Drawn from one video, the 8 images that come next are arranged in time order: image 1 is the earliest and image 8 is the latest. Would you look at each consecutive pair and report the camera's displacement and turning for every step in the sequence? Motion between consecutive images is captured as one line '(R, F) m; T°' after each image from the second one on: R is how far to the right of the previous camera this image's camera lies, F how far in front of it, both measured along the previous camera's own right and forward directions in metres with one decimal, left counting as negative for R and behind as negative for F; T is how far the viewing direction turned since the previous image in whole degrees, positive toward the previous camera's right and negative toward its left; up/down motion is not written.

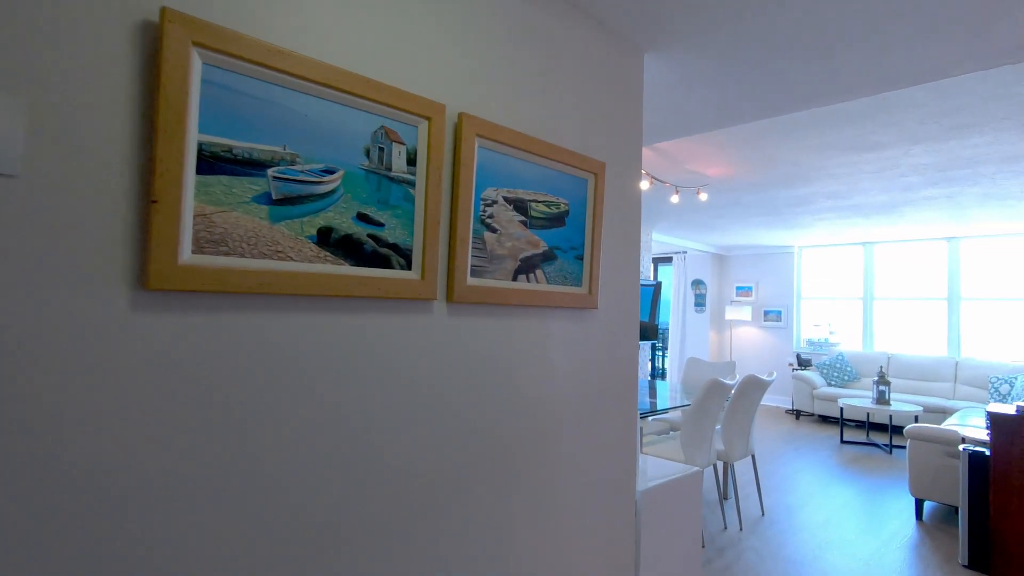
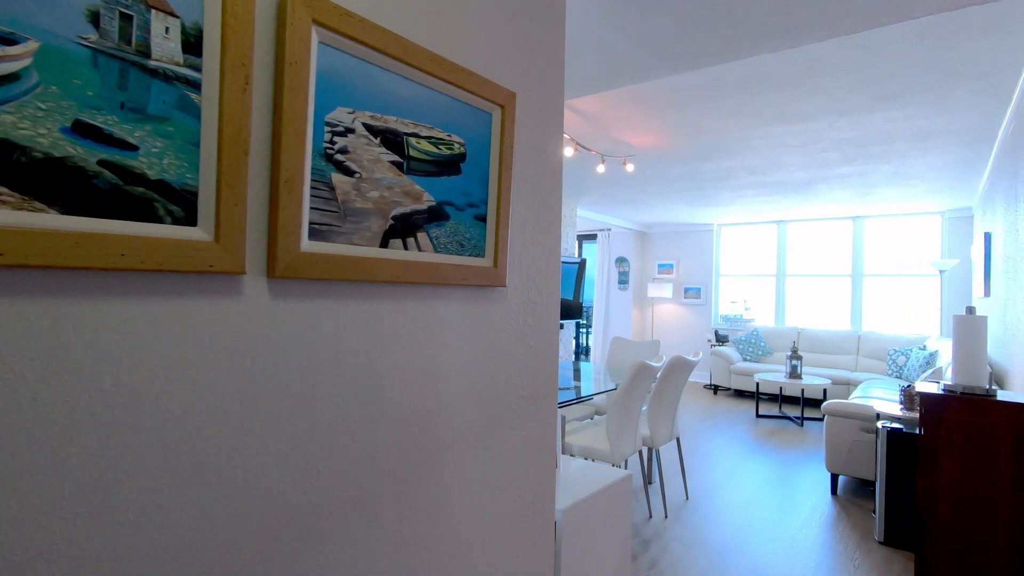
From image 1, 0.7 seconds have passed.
(+0.1, +0.3) m; +8°
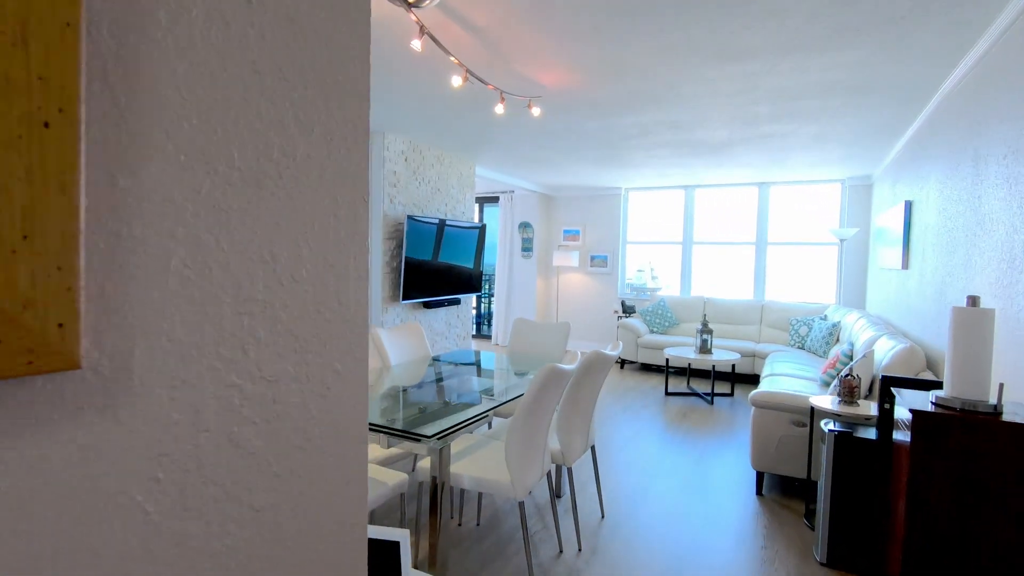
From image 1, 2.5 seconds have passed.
(+0.2, +0.8) m; +10°
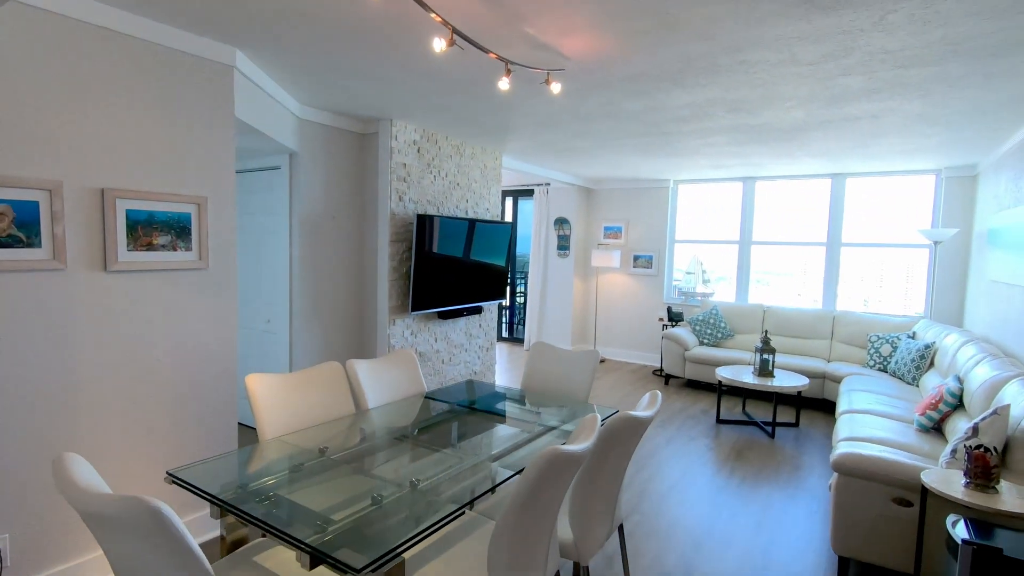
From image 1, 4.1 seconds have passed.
(+0.2, +0.6) m; -5°
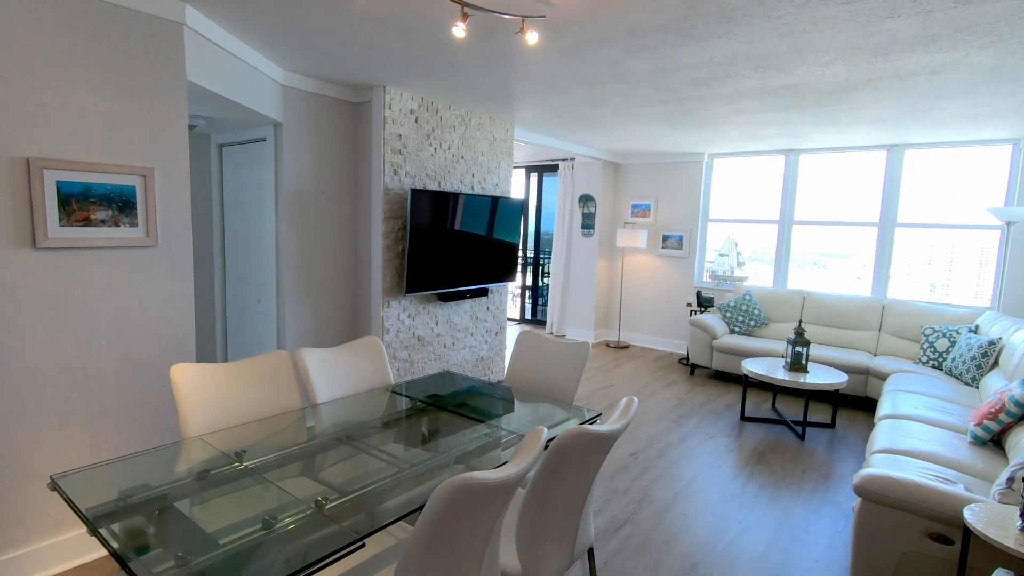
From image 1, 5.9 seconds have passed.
(+0.3, +0.3) m; -5°
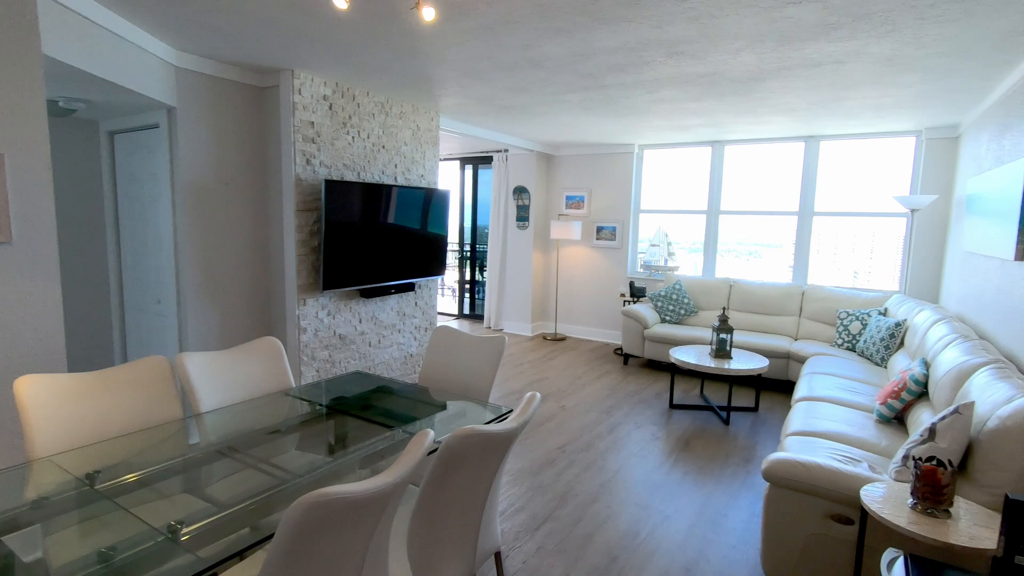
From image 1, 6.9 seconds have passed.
(+0.2, +0.1) m; +5°
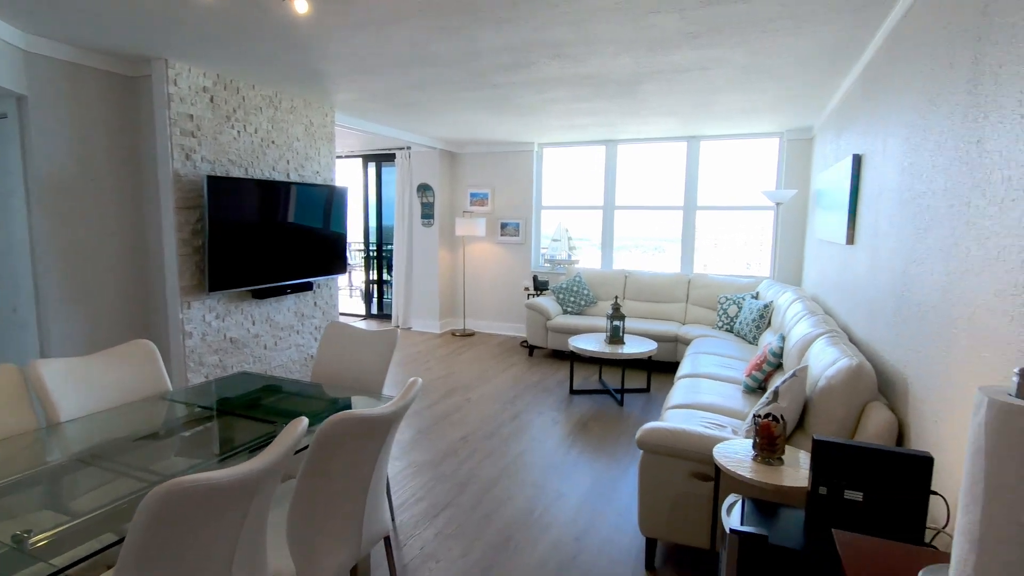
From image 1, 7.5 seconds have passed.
(+0.1, -0.1) m; +9°
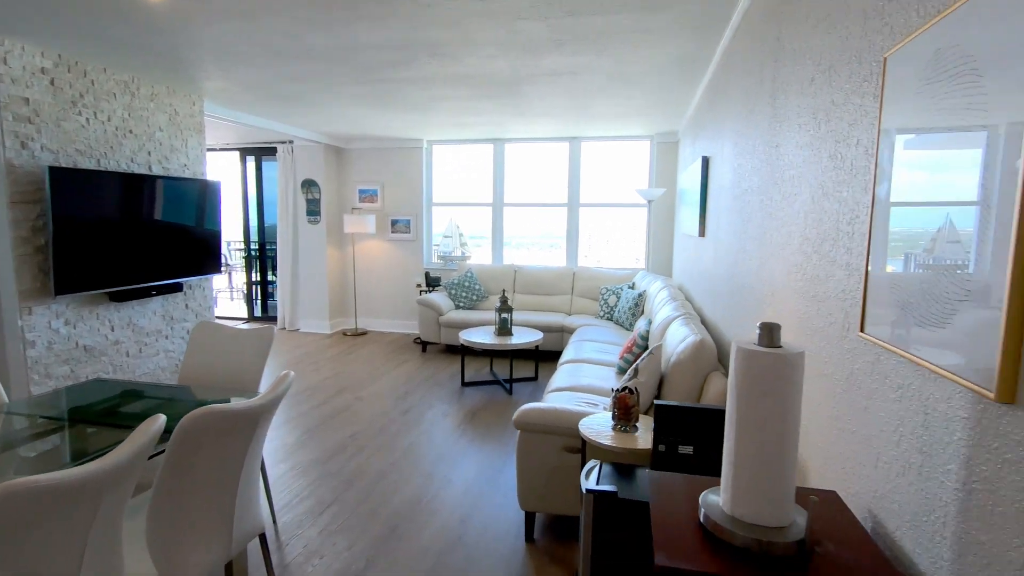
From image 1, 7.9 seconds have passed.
(+0.1, -0.1) m; +11°
